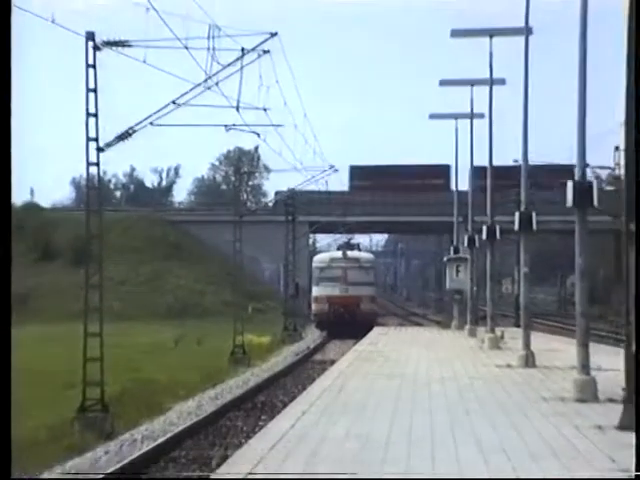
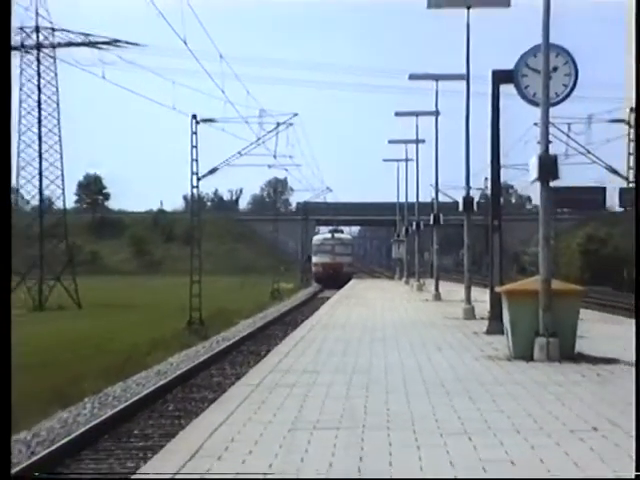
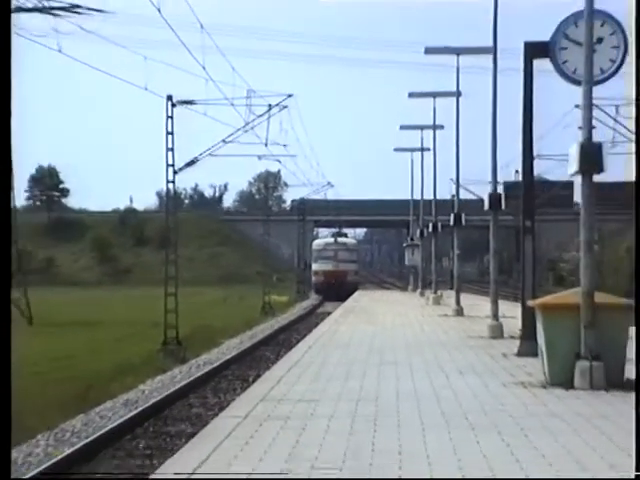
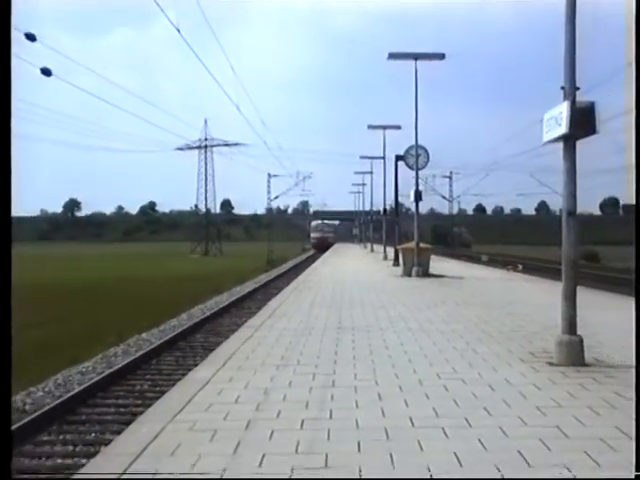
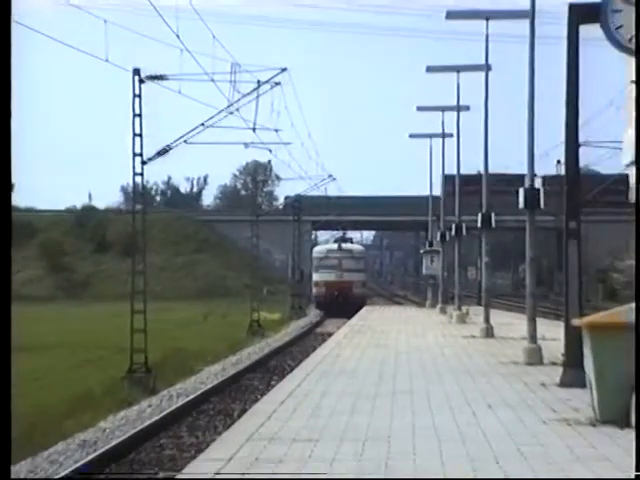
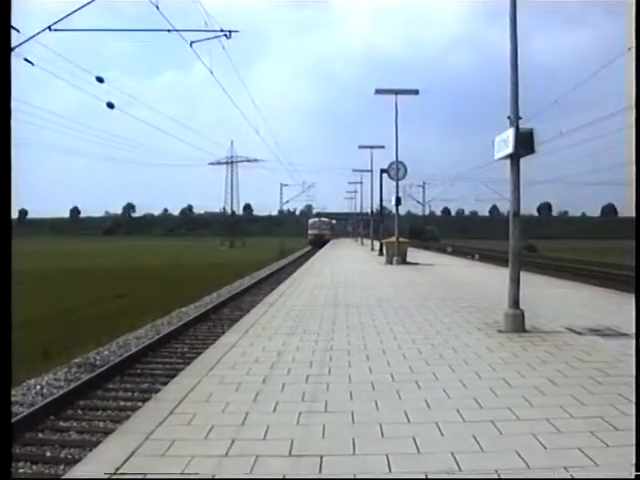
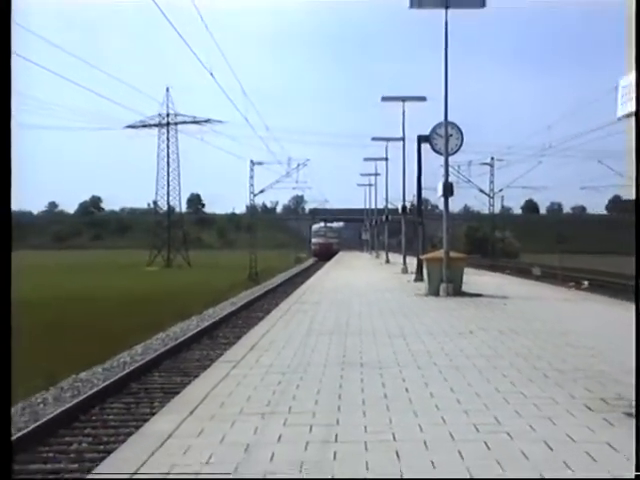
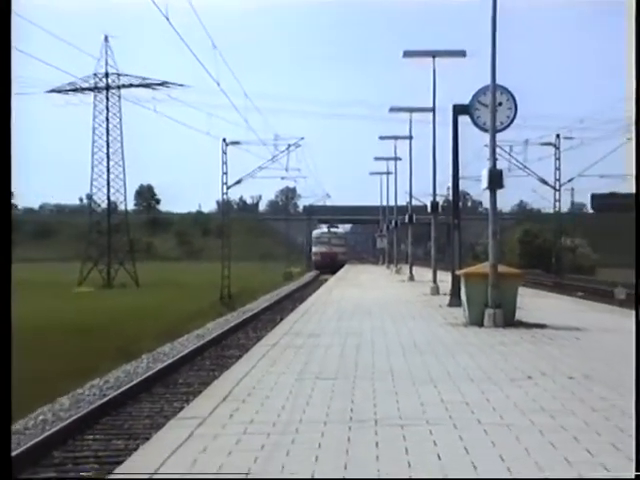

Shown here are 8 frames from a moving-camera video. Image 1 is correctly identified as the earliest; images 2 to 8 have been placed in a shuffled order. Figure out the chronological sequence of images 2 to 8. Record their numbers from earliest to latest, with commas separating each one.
5, 3, 2, 8, 7, 4, 6
